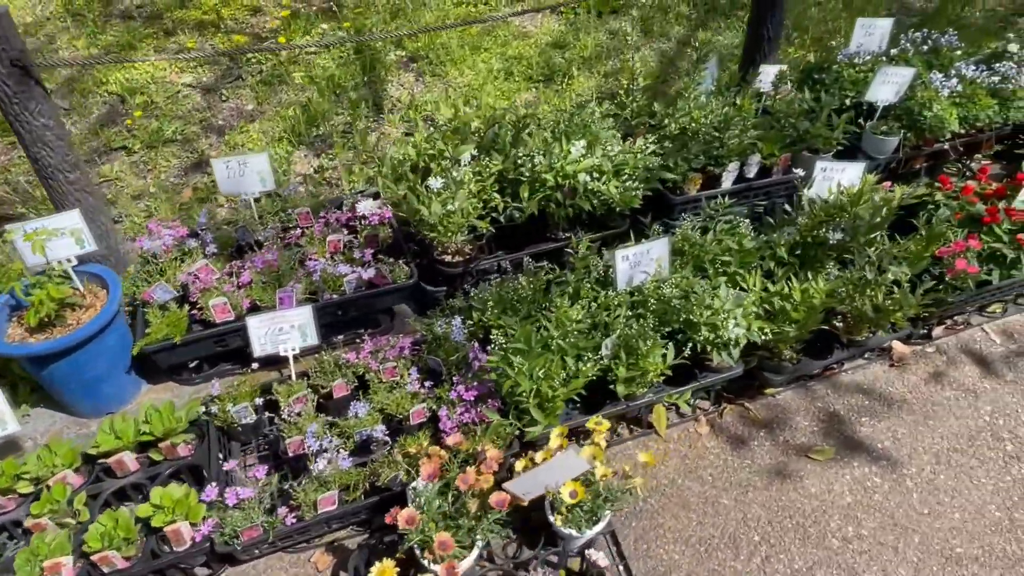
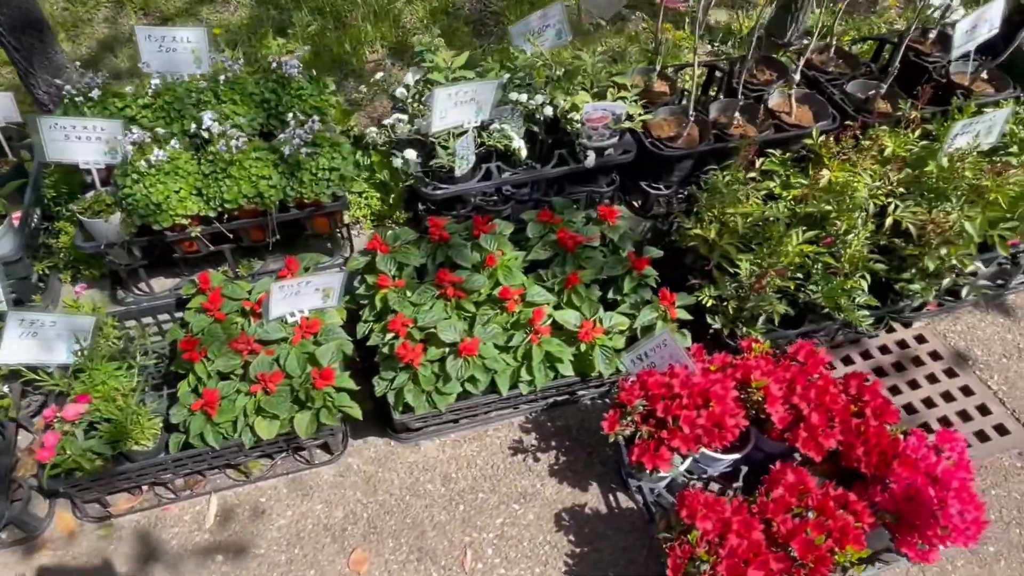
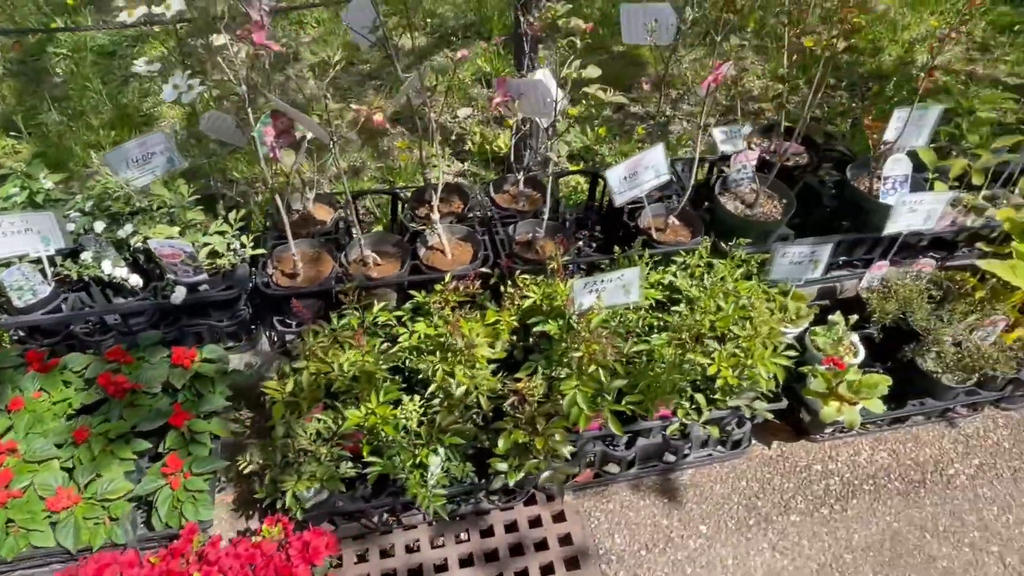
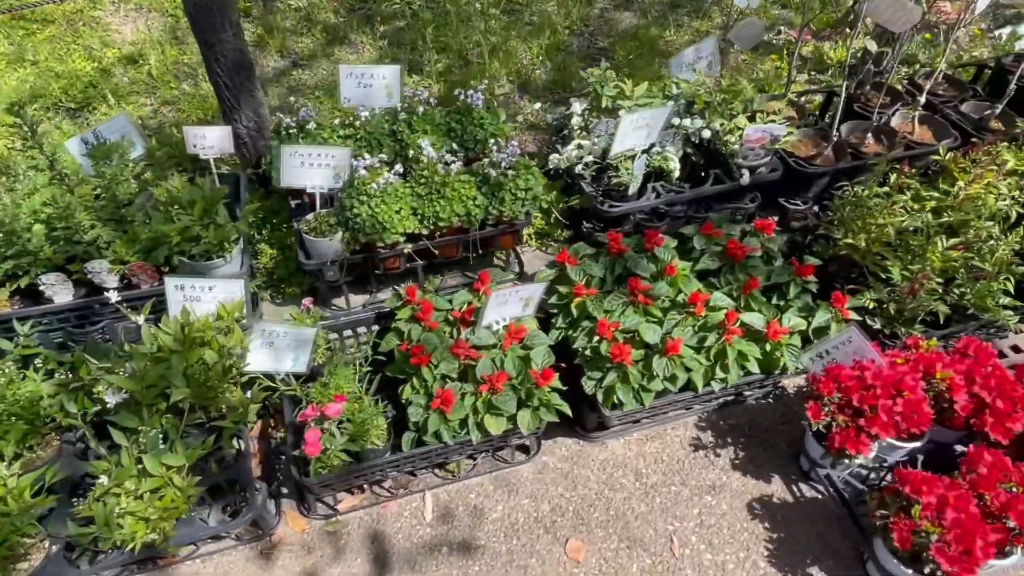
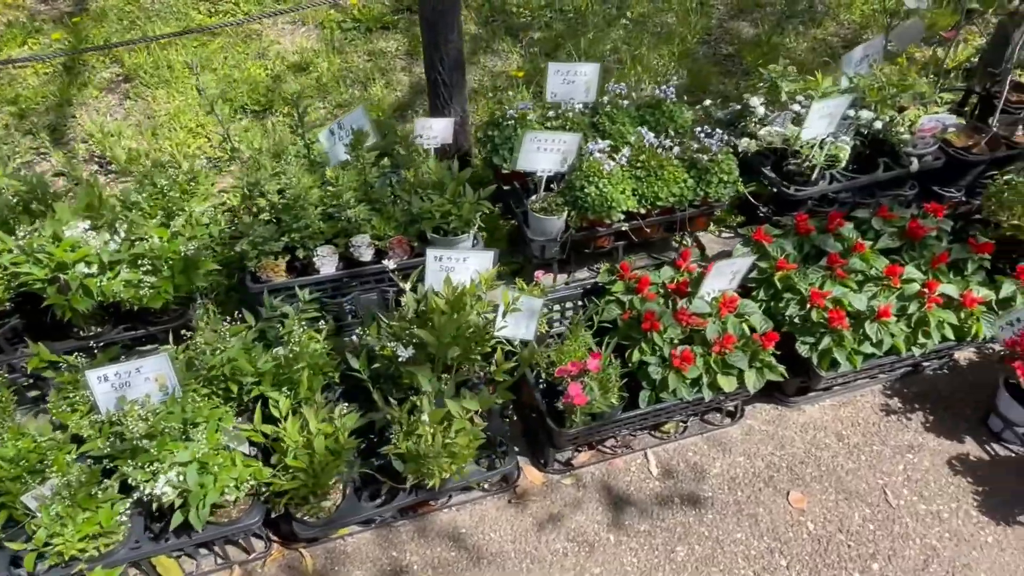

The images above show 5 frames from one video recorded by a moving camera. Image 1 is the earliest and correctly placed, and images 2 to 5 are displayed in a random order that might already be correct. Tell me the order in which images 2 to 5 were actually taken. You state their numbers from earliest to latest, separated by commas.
5, 4, 2, 3
